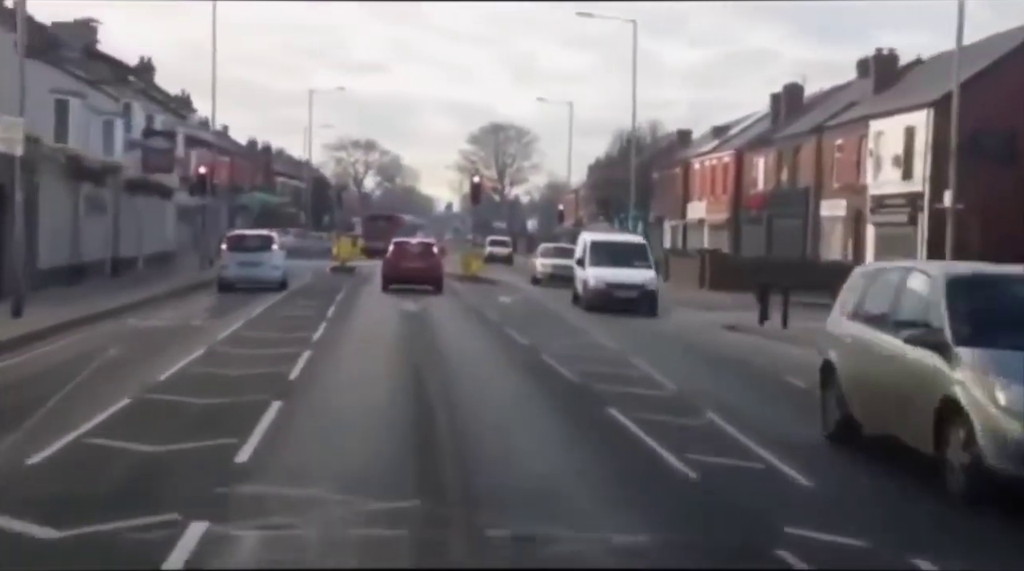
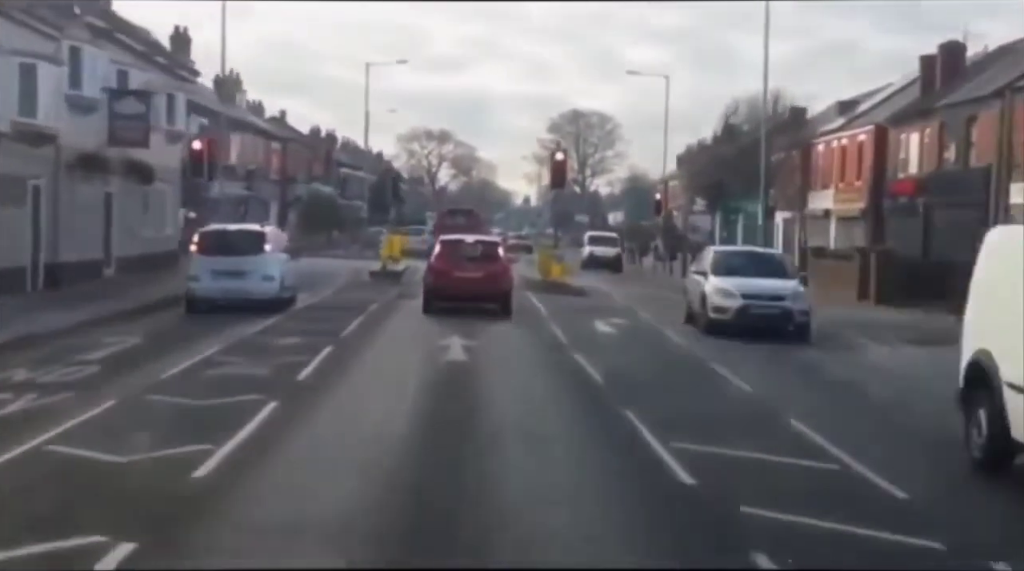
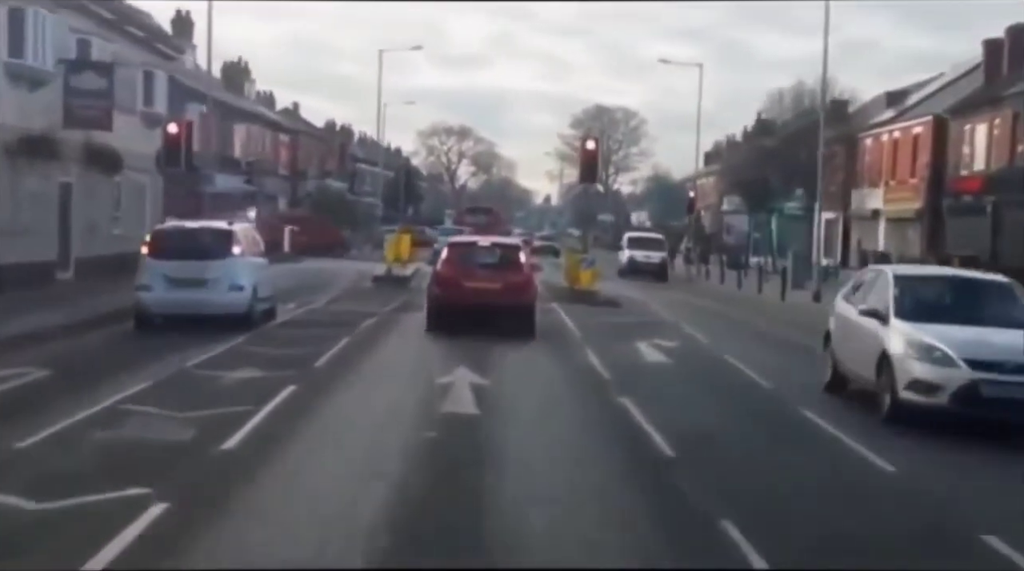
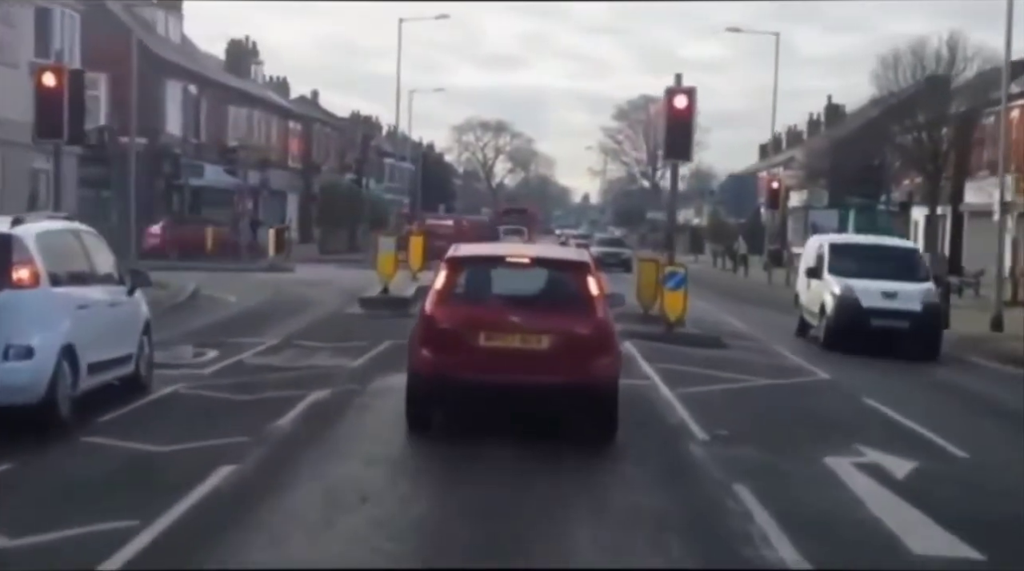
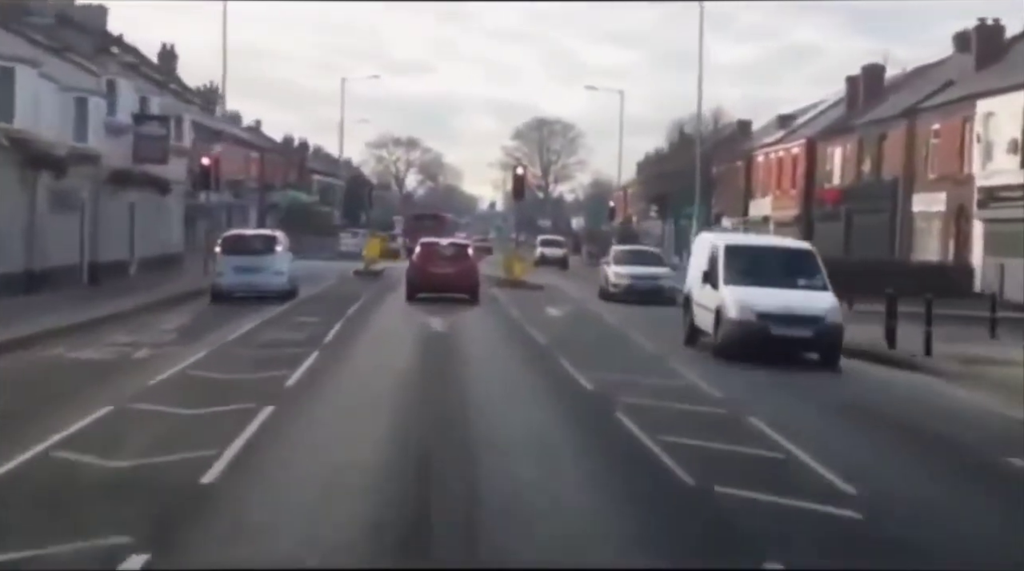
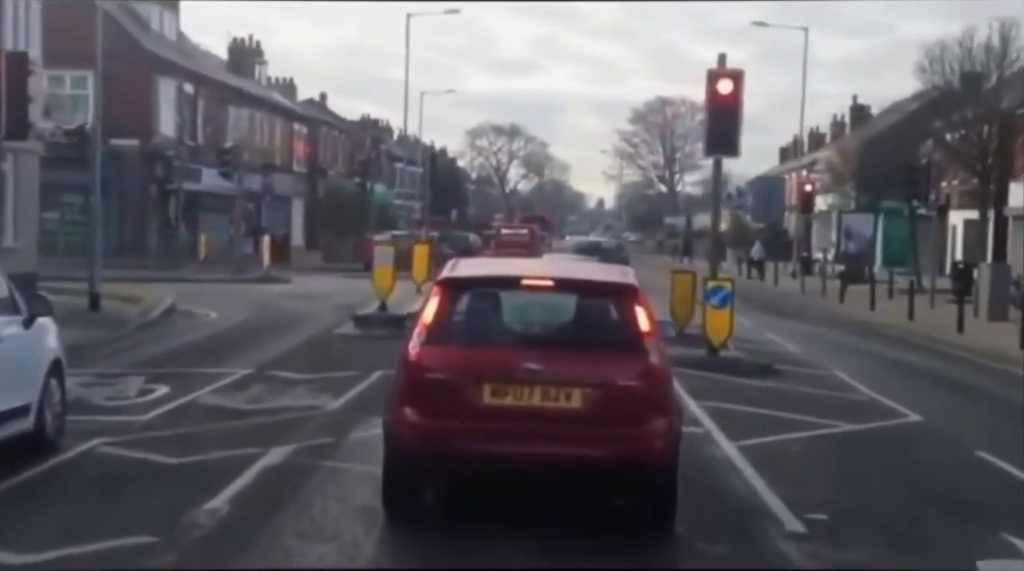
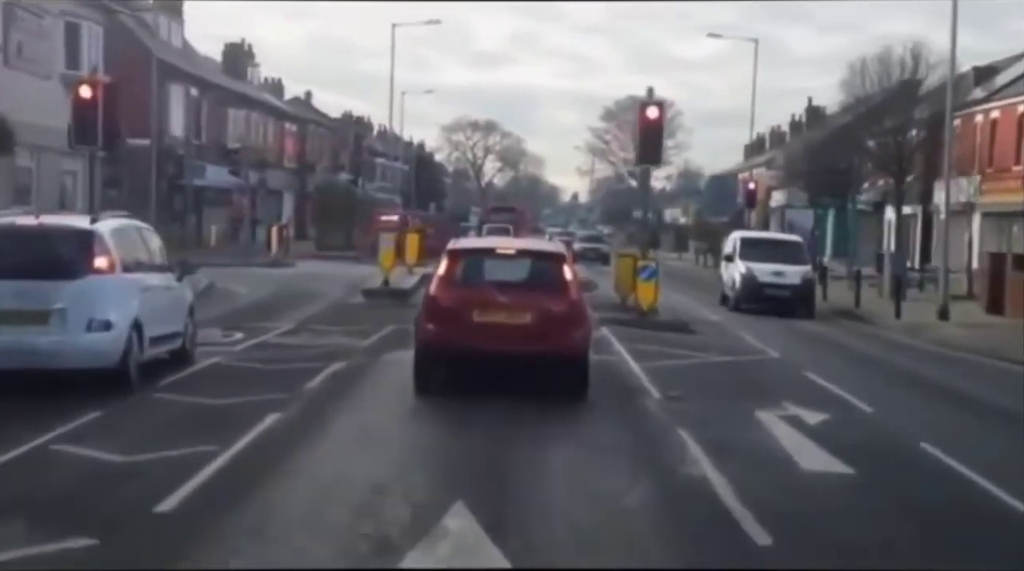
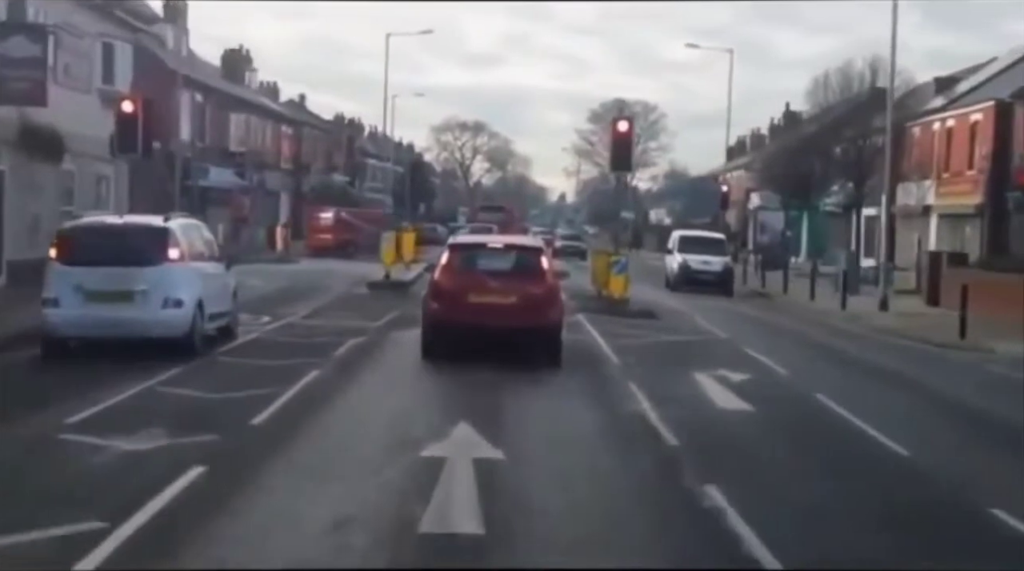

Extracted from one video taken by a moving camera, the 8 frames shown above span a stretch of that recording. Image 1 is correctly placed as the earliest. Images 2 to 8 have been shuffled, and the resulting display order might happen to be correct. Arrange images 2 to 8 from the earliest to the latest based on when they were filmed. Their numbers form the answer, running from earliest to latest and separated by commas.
5, 2, 3, 8, 7, 4, 6
